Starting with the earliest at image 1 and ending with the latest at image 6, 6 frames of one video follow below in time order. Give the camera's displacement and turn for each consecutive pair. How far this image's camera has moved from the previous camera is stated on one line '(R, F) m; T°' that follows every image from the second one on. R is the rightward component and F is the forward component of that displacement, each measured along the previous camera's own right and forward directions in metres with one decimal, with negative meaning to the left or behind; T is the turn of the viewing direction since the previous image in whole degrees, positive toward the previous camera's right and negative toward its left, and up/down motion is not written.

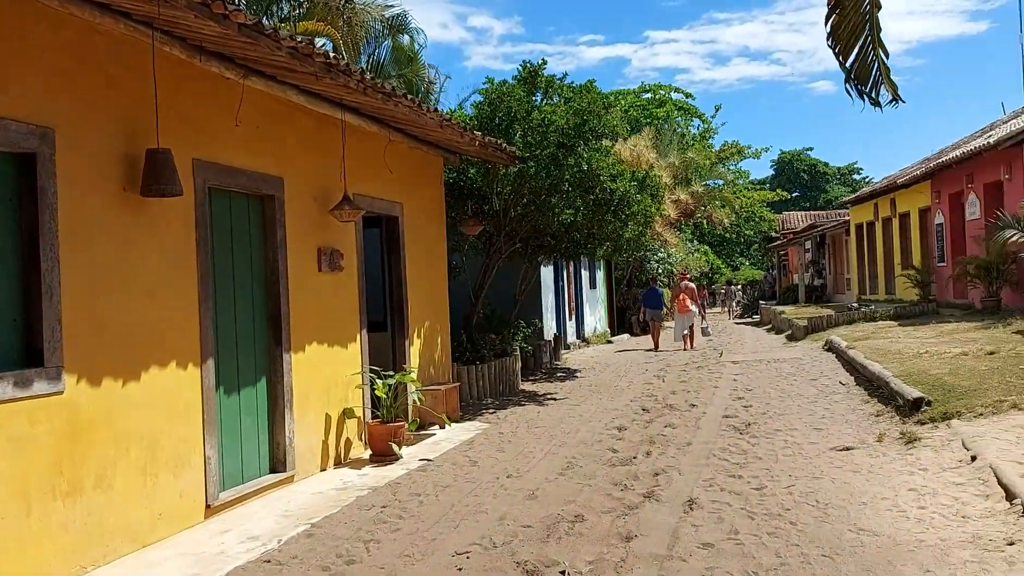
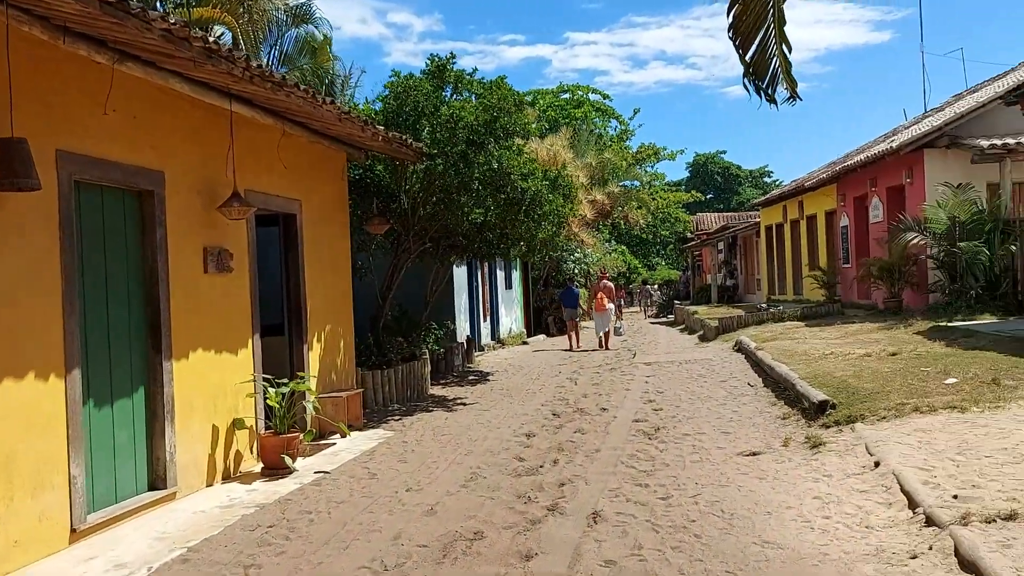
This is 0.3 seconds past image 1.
(+0.2, +0.3) m; +5°
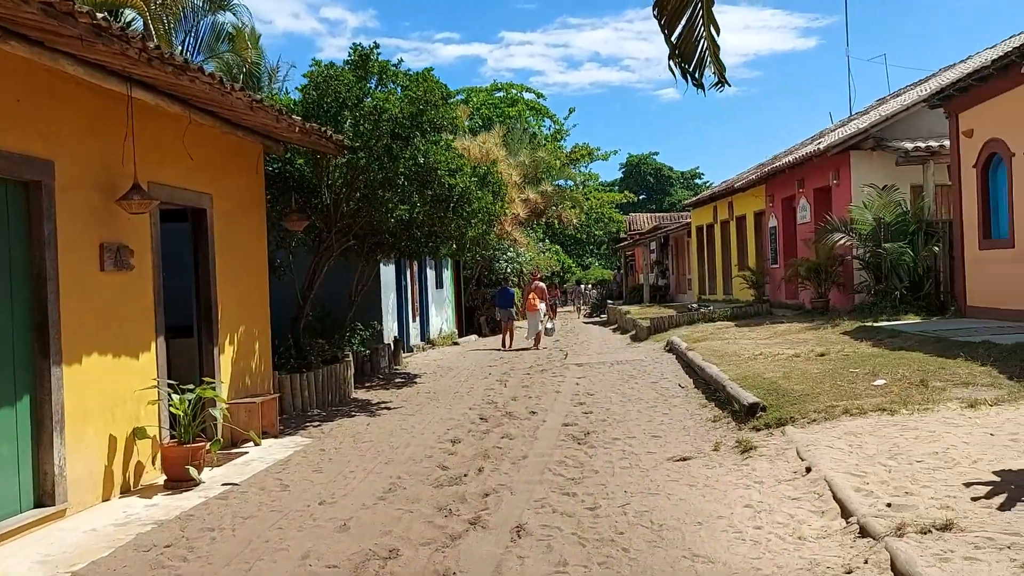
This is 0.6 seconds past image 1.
(+0.1, +0.3) m; +4°
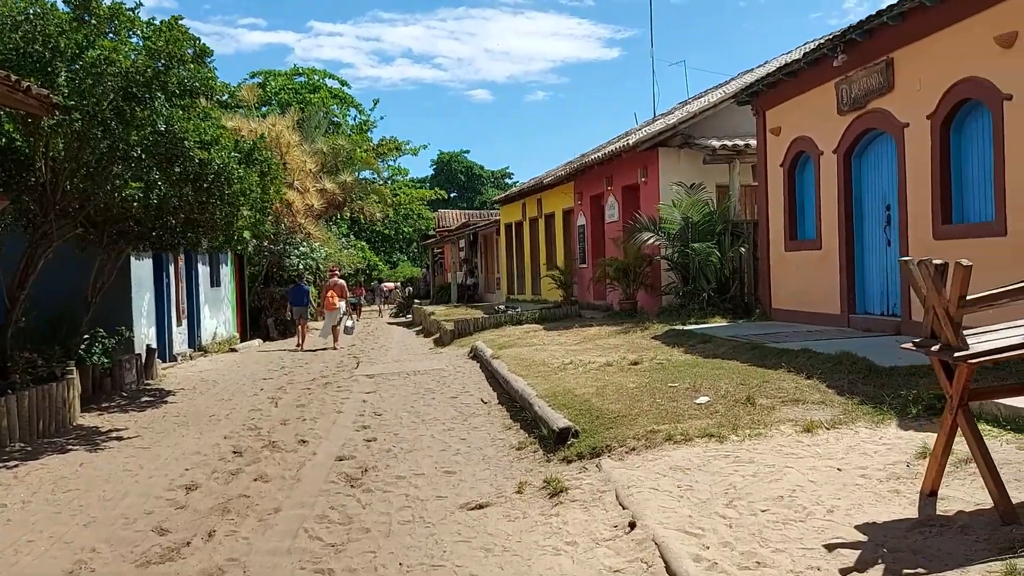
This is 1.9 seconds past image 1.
(+0.4, +1.5) m; +13°
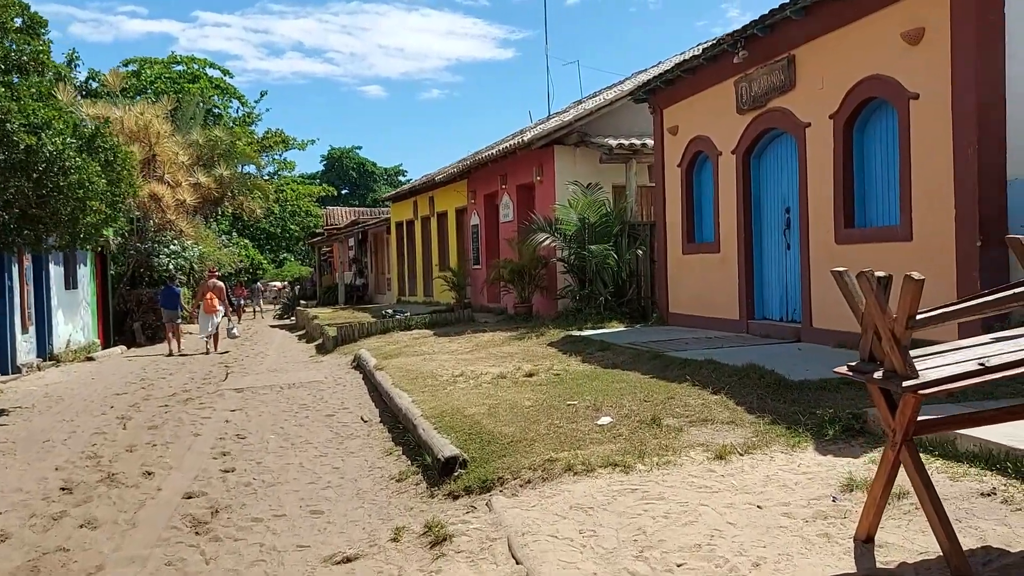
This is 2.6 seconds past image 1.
(+0.1, +0.8) m; +7°
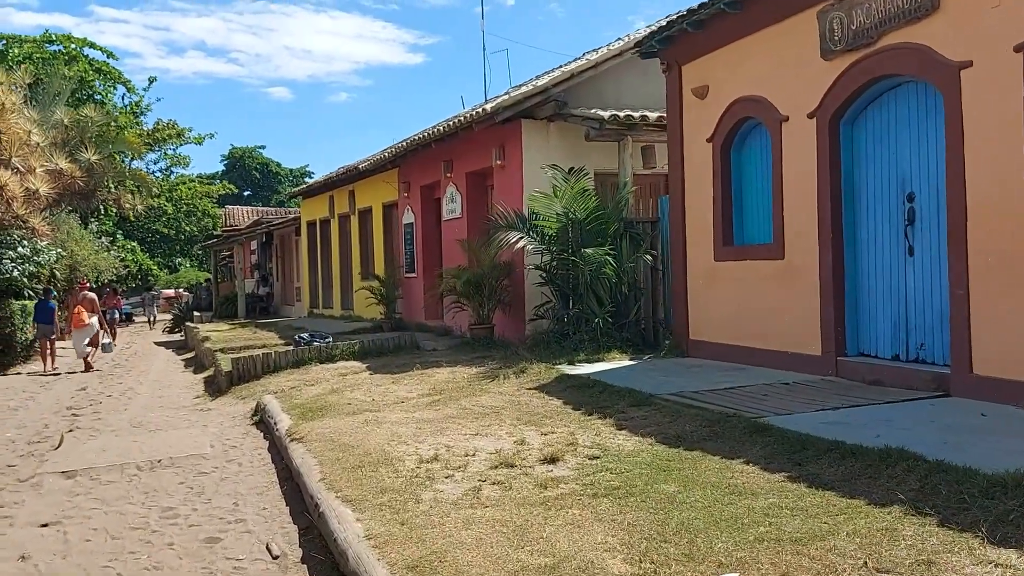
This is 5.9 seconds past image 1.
(-0.6, +3.5) m; +6°
